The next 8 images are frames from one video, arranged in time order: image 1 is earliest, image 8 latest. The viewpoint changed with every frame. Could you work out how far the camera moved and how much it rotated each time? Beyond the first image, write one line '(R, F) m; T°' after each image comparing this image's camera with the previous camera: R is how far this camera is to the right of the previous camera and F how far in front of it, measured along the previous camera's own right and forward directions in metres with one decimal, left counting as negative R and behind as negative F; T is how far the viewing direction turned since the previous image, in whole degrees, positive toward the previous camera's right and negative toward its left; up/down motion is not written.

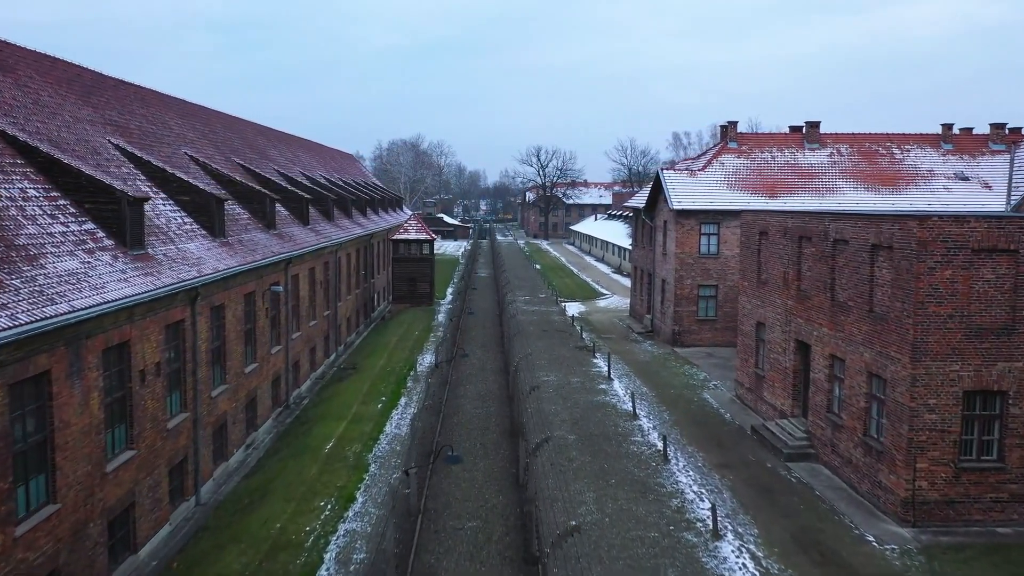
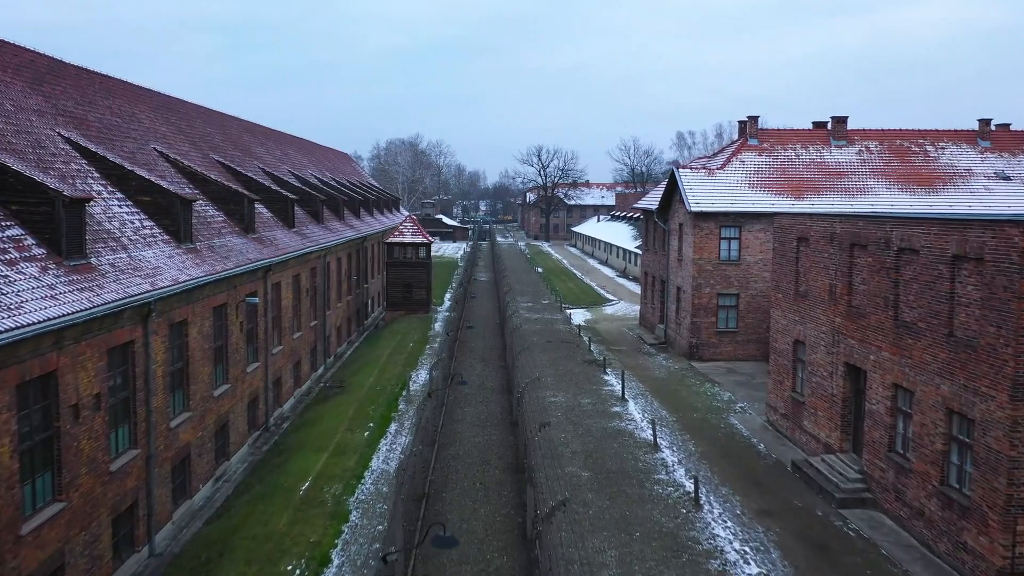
(-0.1, +2.1) m; 0°
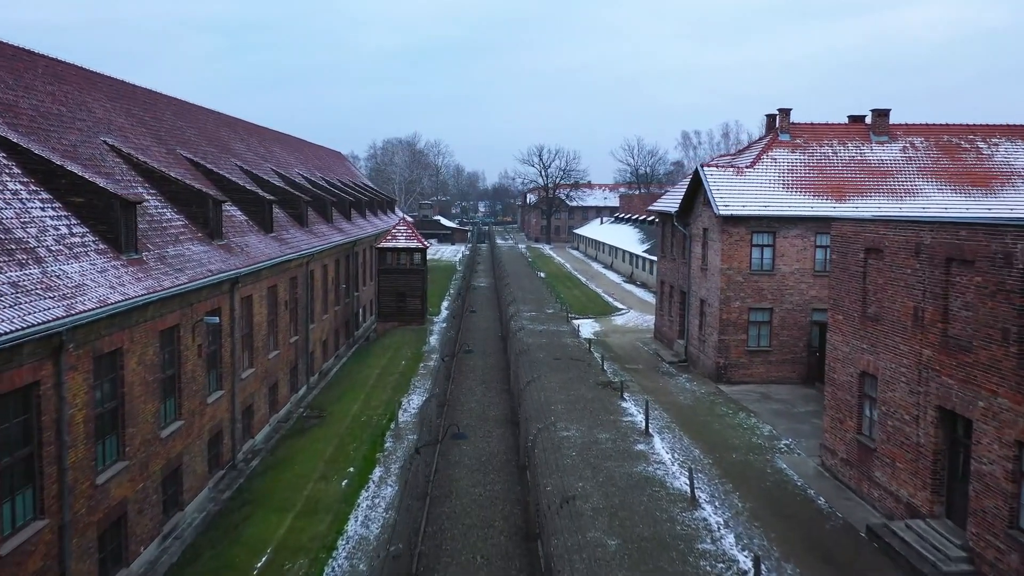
(-0.1, +2.6) m; 0°
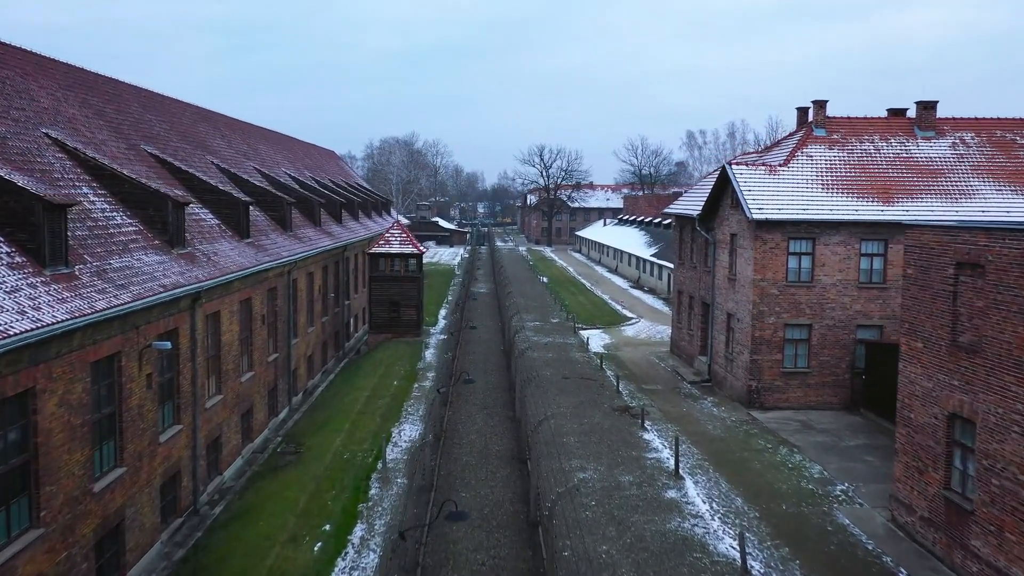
(-0.1, +2.4) m; 0°
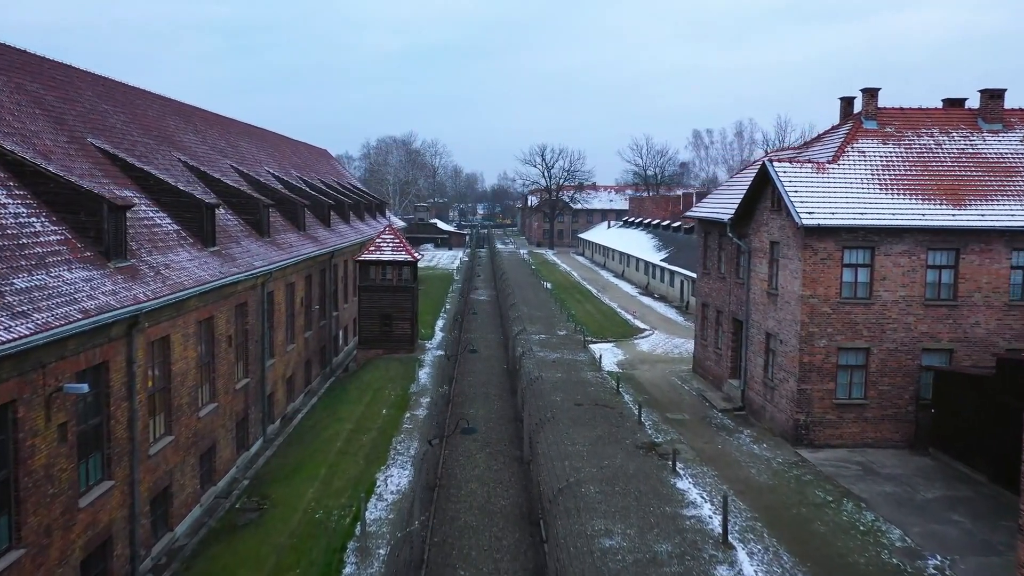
(-0.1, +2.7) m; 0°
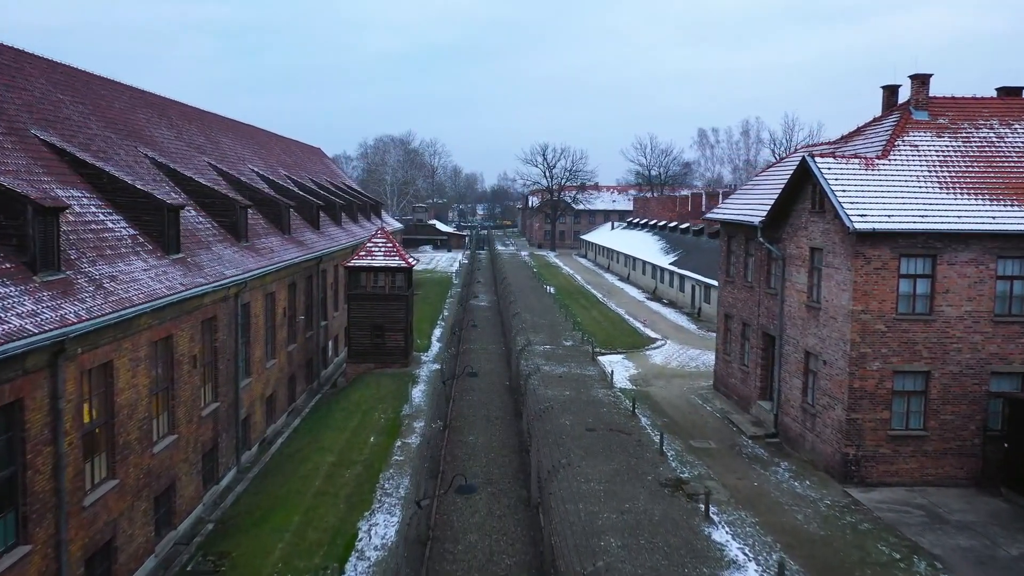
(-0.1, +2.1) m; 0°
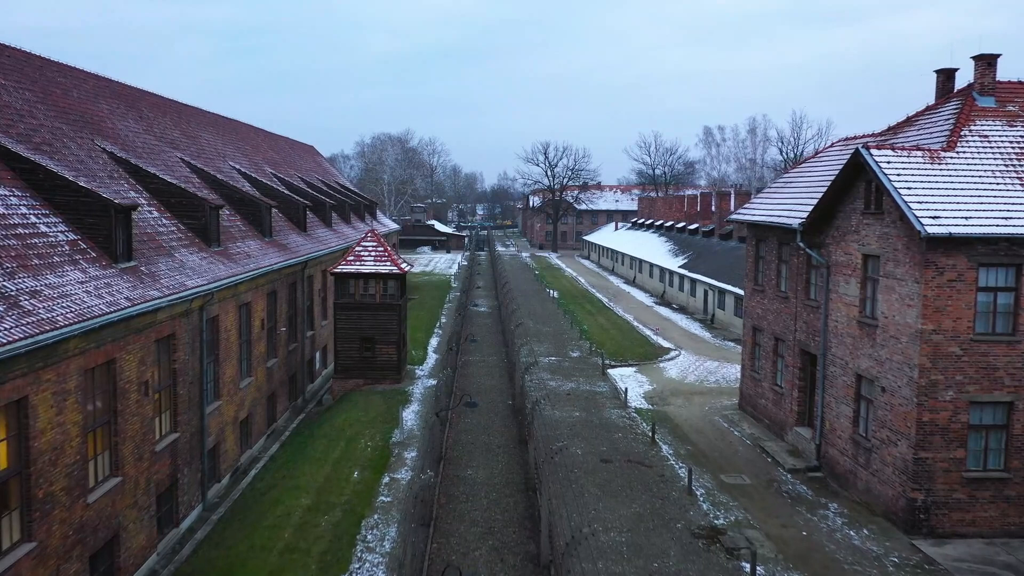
(-0.1, +2.1) m; 0°
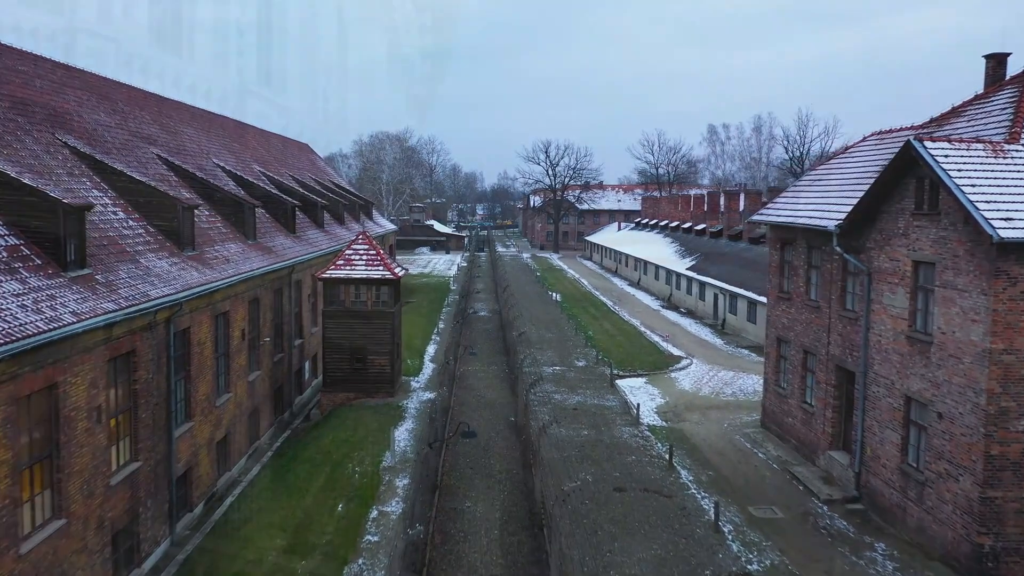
(-0.1, +1.5) m; 0°
